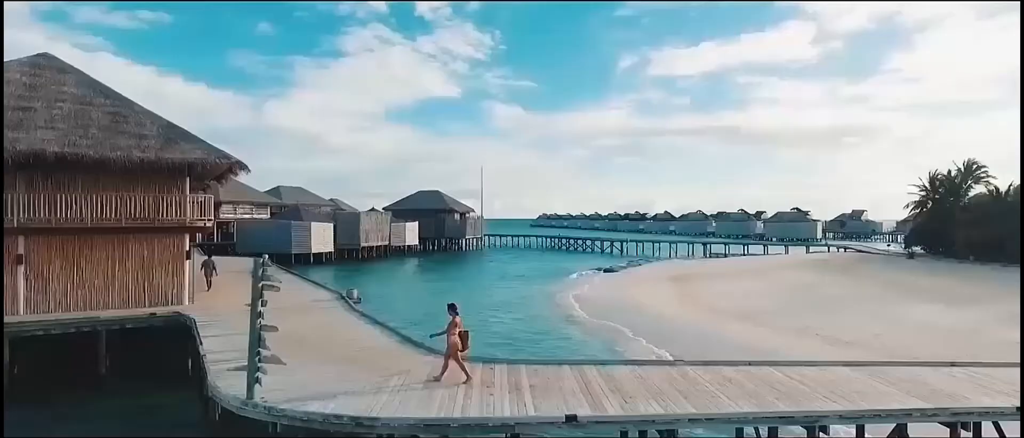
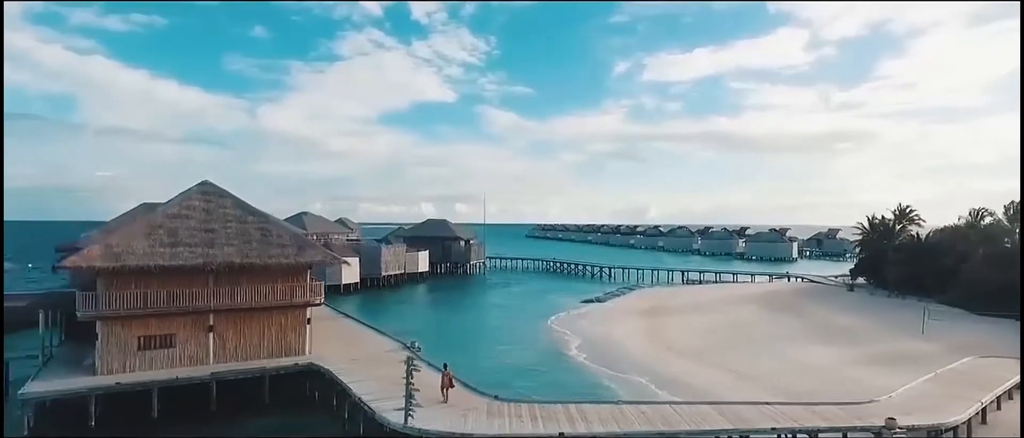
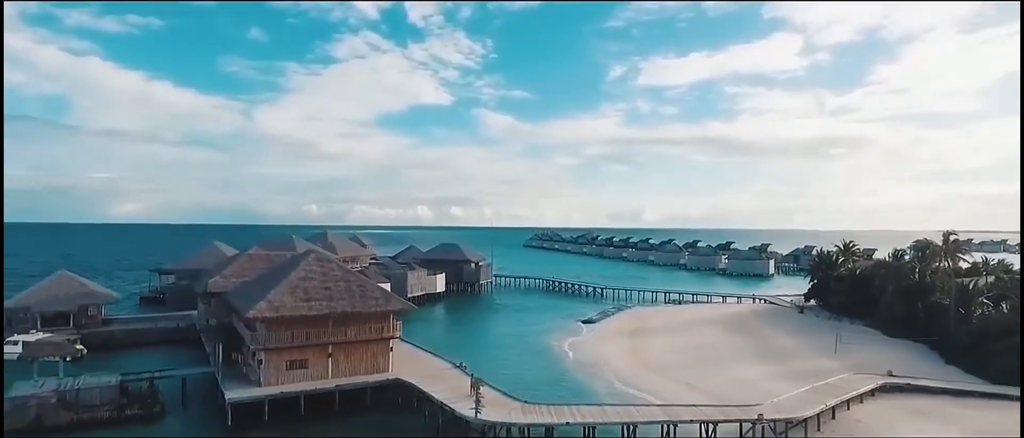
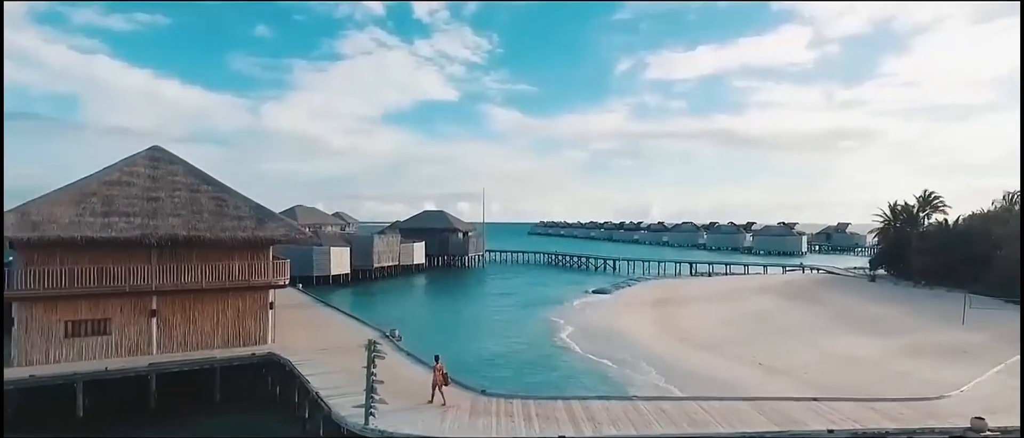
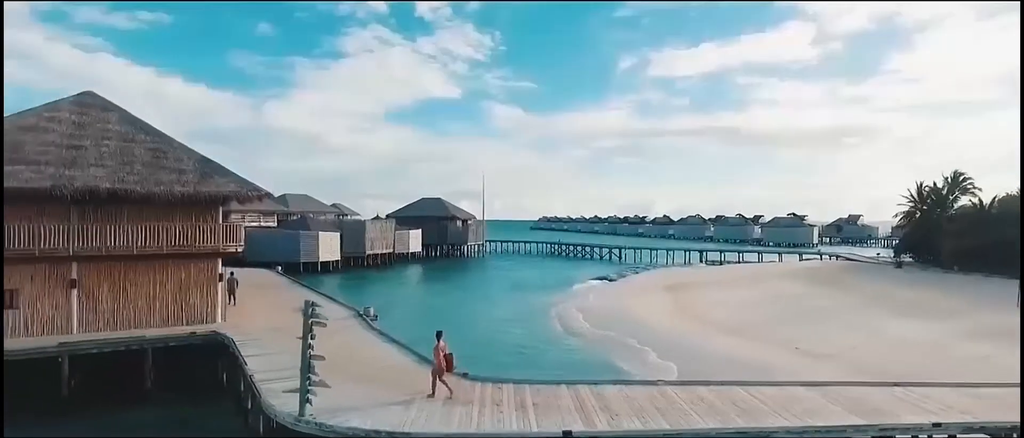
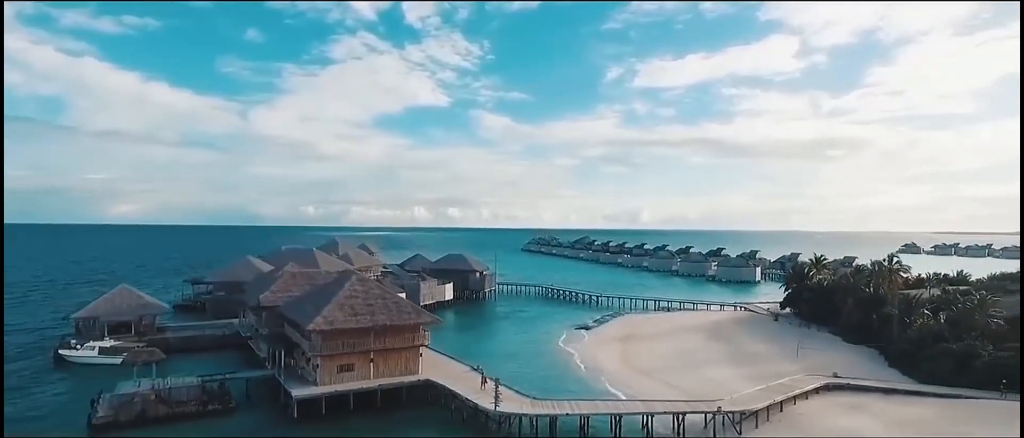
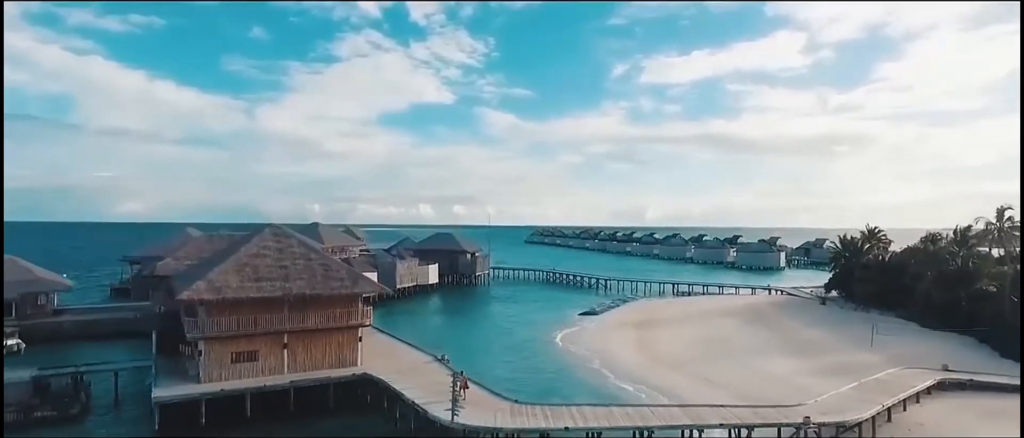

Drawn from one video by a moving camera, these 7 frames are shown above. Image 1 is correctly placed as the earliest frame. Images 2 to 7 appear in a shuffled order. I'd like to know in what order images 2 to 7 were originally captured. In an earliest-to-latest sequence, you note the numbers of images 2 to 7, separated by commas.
5, 4, 2, 7, 3, 6
